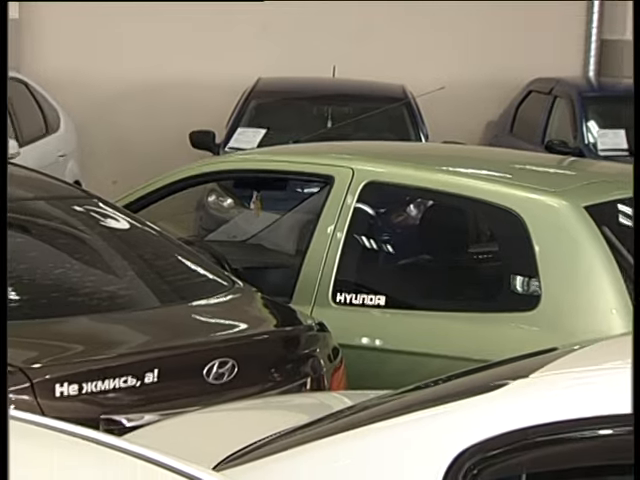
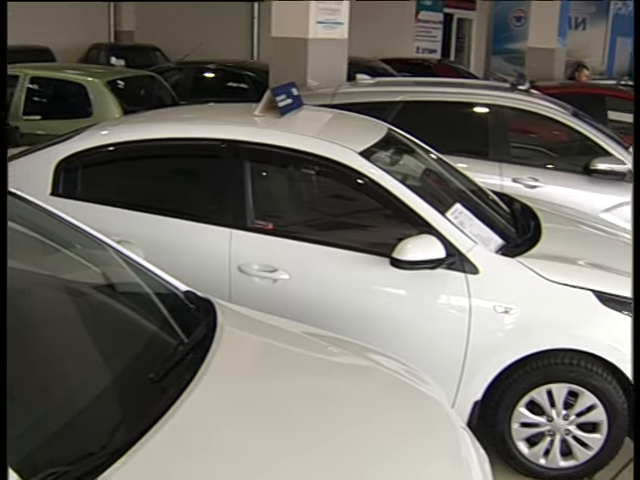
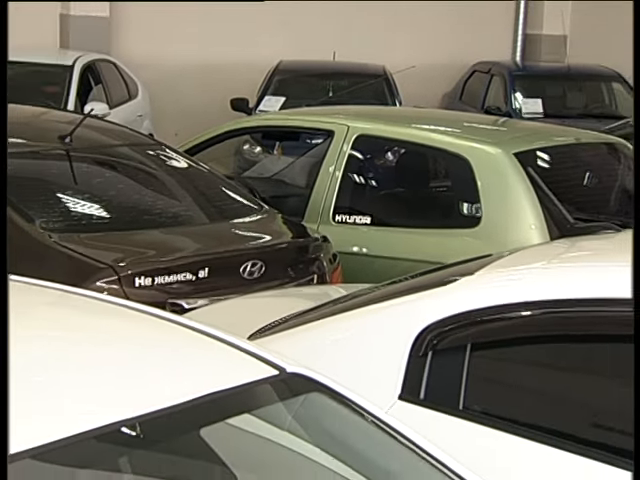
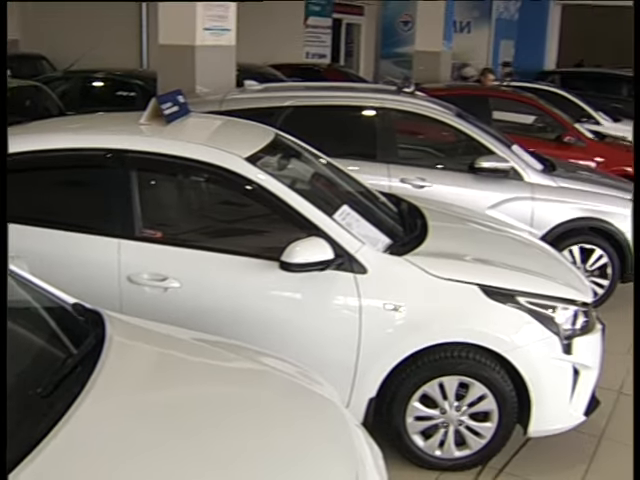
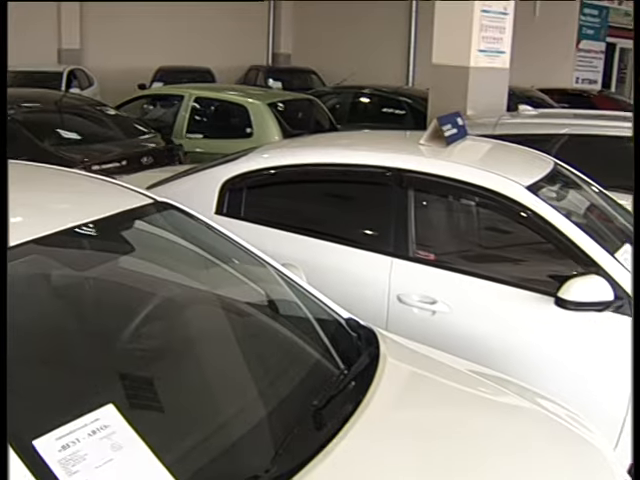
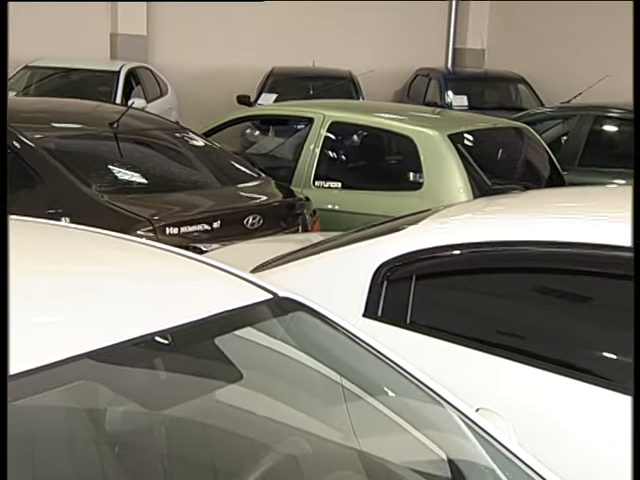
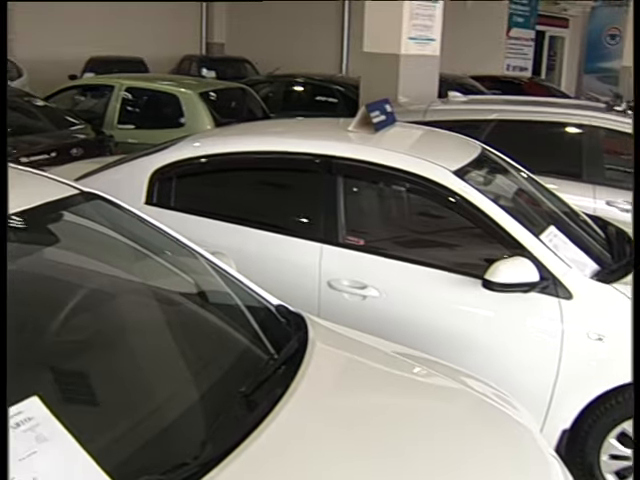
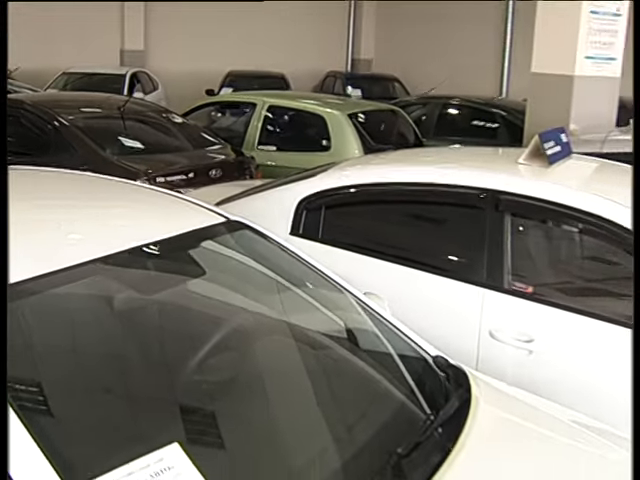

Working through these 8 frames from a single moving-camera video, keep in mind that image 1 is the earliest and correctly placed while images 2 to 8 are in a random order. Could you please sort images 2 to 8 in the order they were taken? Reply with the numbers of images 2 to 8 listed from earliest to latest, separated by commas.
3, 6, 8, 5, 7, 2, 4
